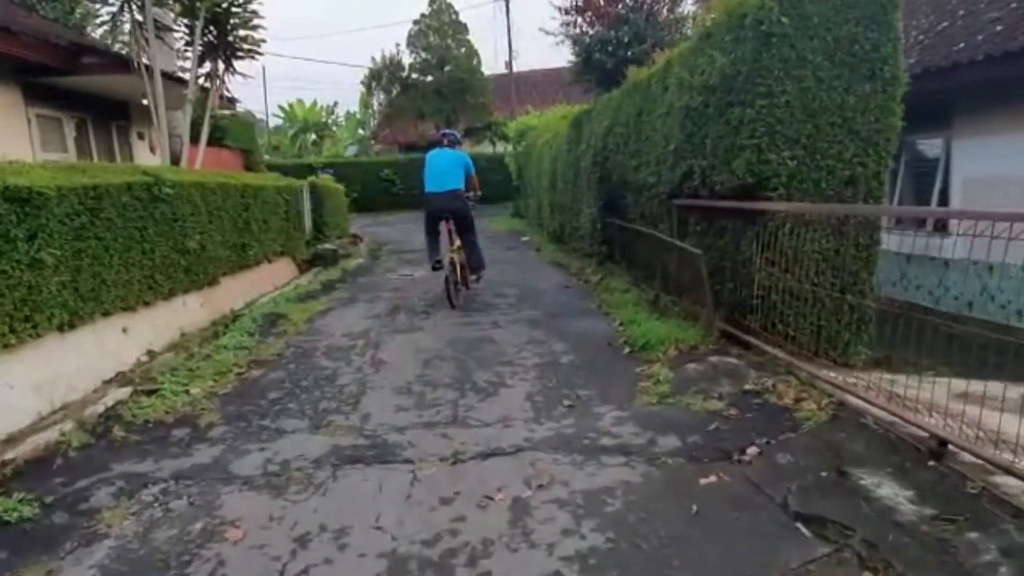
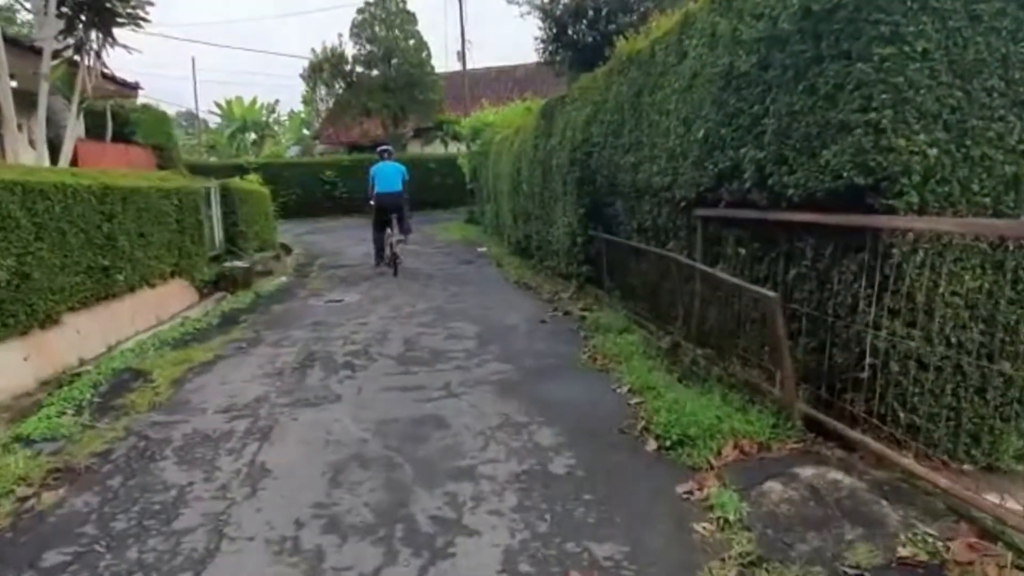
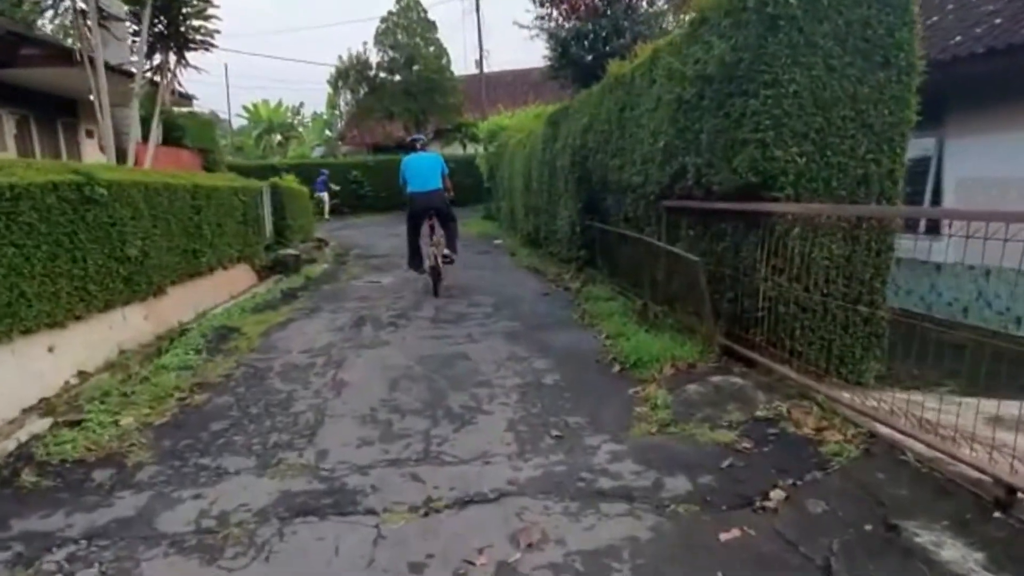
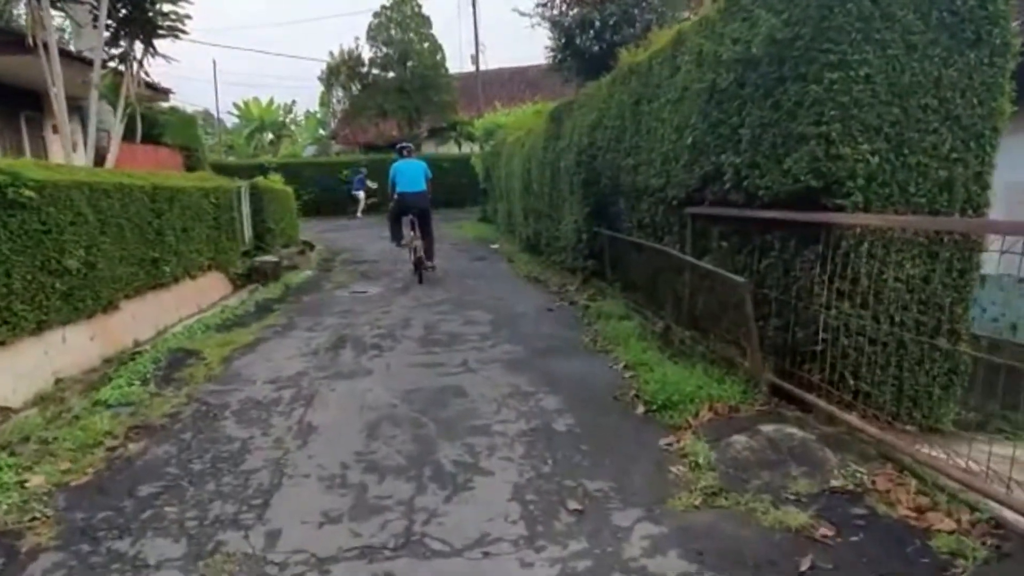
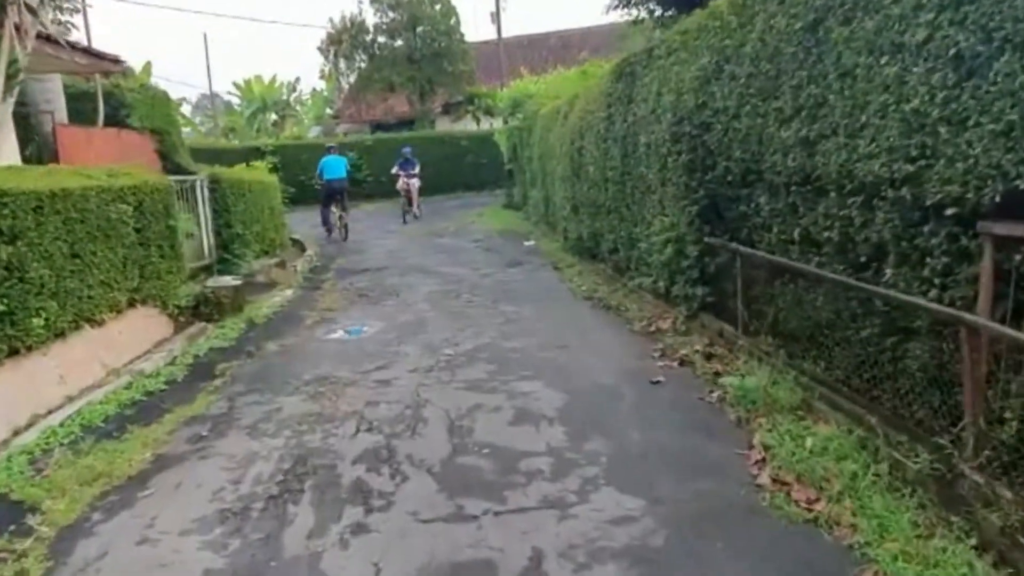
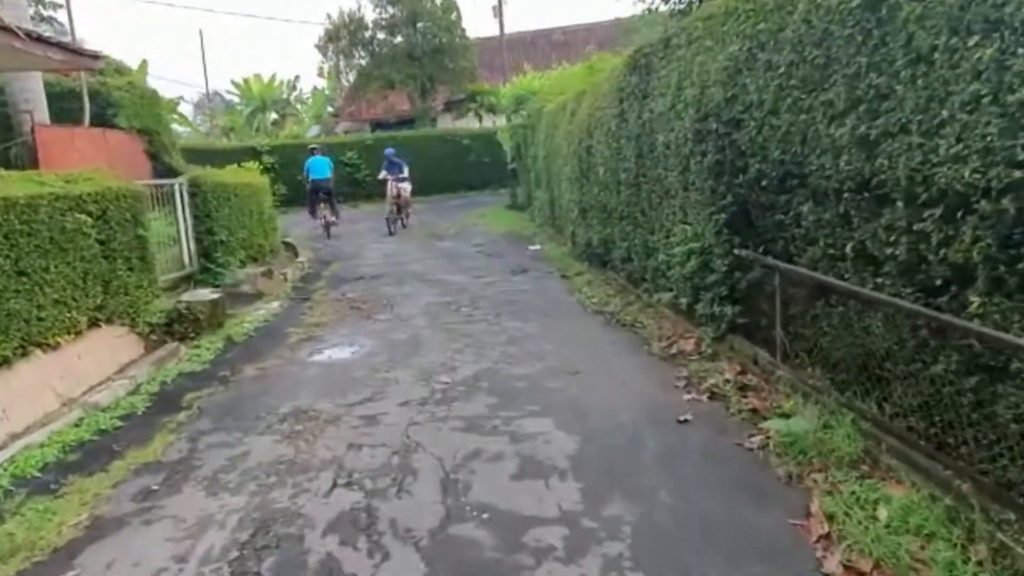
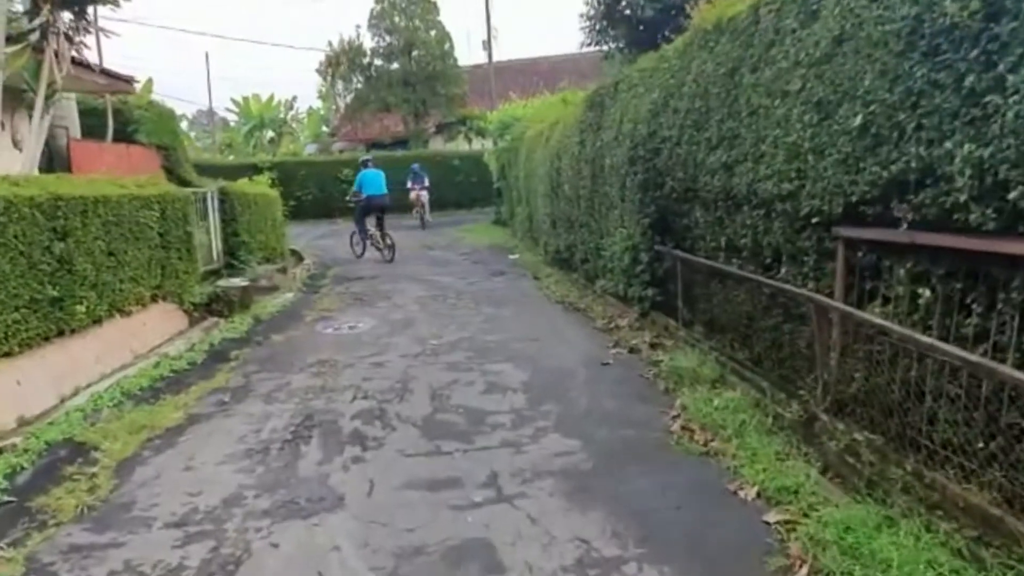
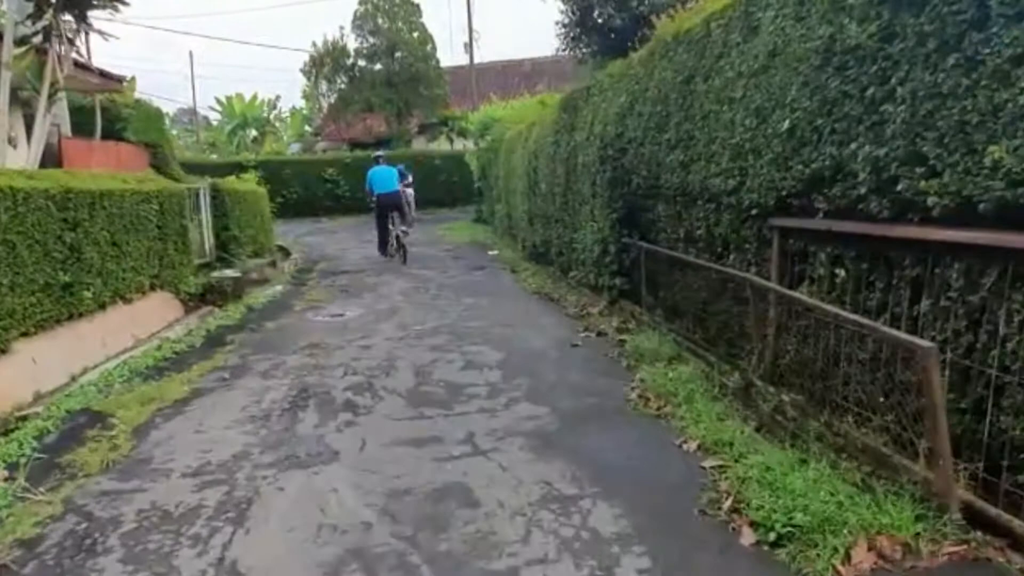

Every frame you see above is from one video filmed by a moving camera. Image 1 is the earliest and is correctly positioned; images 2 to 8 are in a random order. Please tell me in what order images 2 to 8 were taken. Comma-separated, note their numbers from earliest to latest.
3, 4, 2, 8, 7, 5, 6
